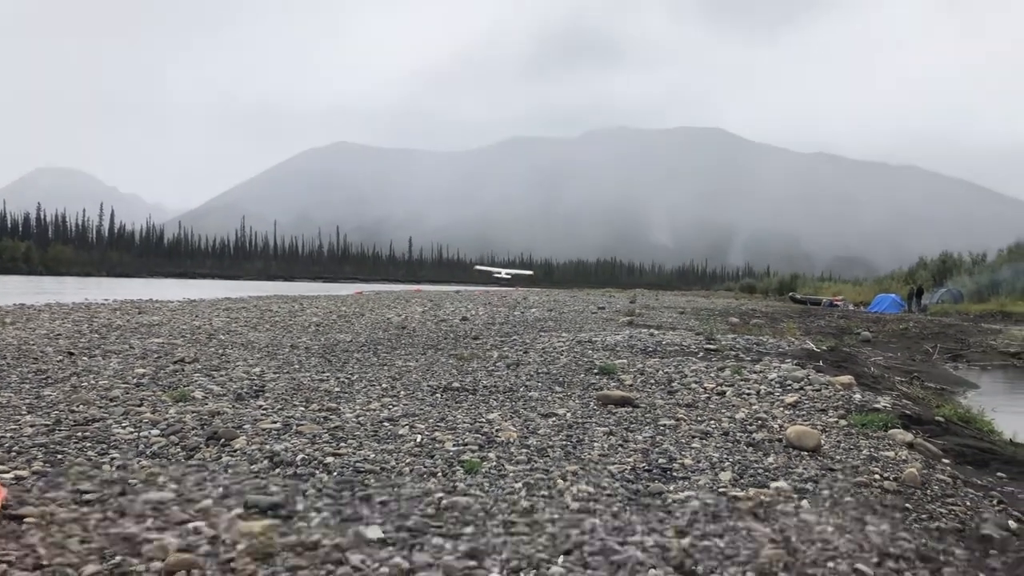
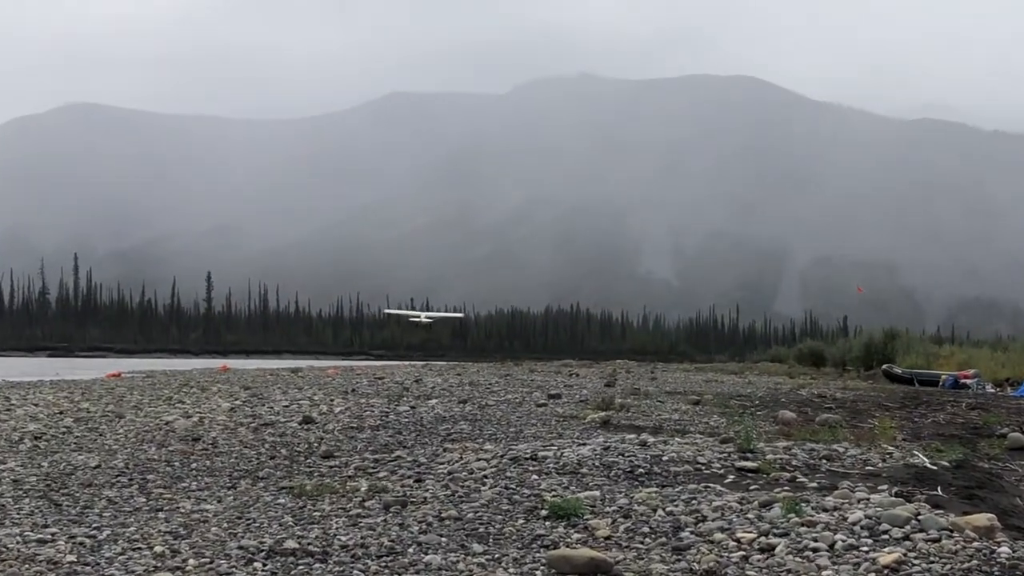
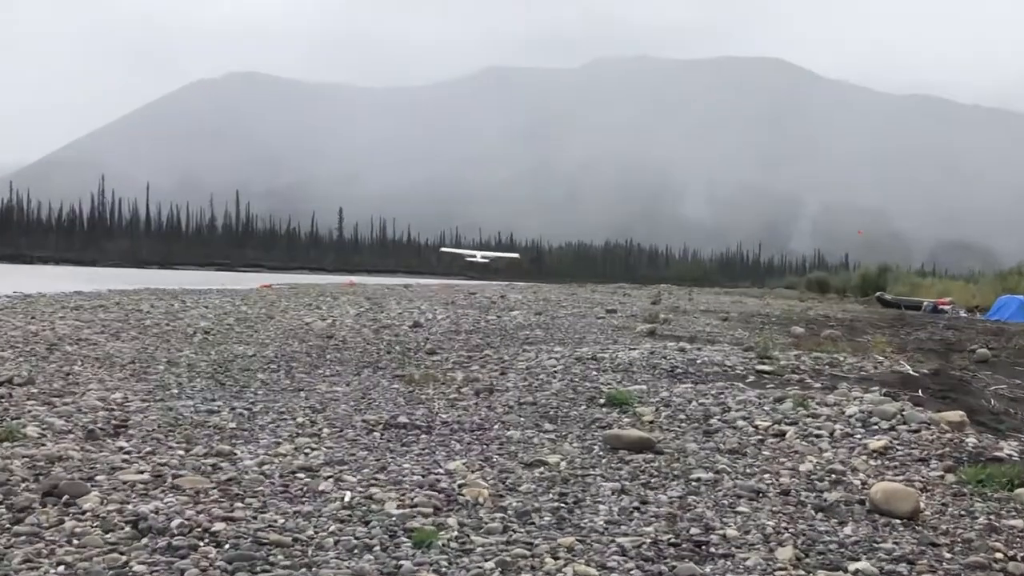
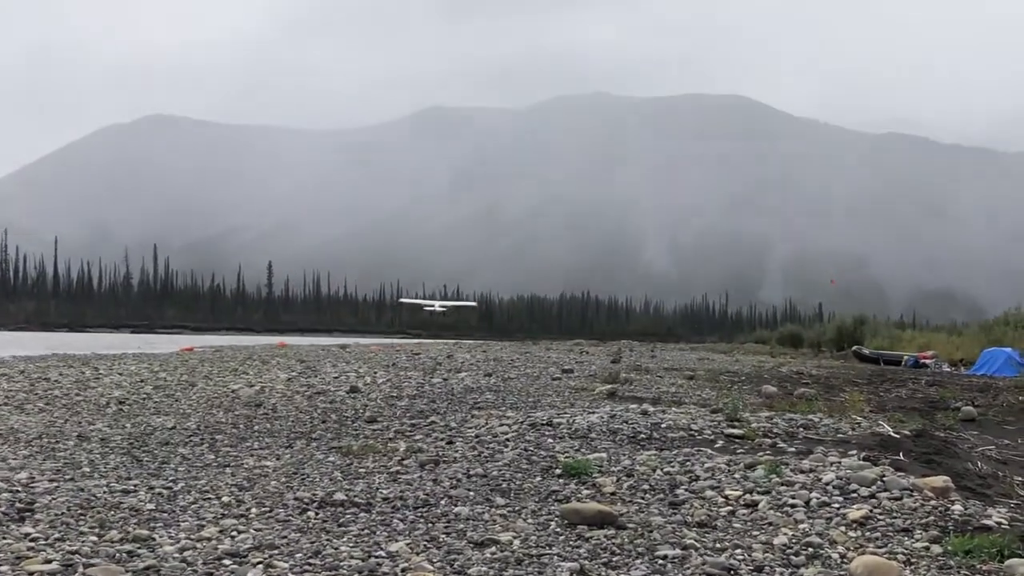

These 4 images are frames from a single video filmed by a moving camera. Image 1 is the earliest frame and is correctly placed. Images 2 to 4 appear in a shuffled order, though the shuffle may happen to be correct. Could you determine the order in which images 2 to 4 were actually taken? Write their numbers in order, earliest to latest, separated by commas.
3, 4, 2
